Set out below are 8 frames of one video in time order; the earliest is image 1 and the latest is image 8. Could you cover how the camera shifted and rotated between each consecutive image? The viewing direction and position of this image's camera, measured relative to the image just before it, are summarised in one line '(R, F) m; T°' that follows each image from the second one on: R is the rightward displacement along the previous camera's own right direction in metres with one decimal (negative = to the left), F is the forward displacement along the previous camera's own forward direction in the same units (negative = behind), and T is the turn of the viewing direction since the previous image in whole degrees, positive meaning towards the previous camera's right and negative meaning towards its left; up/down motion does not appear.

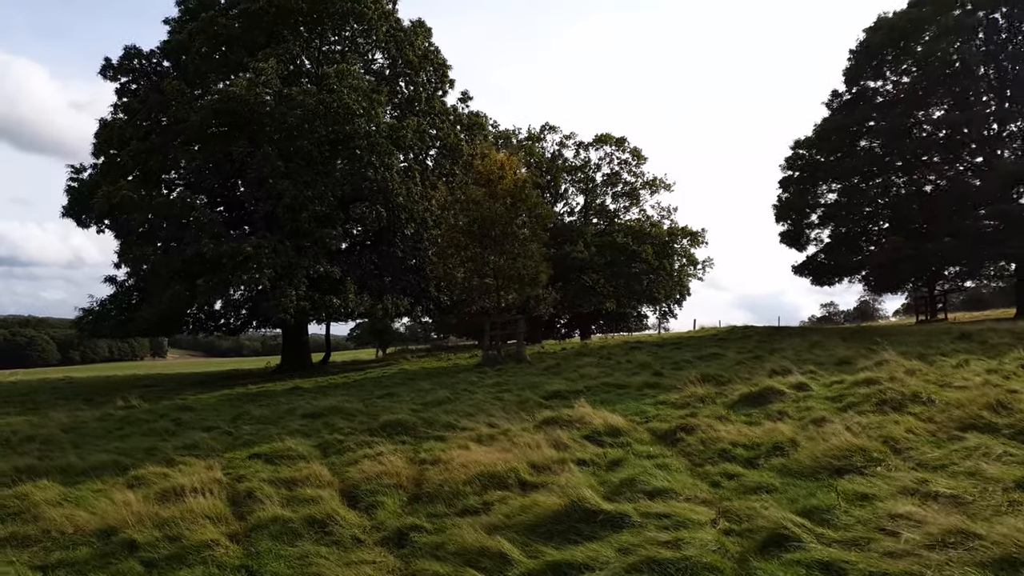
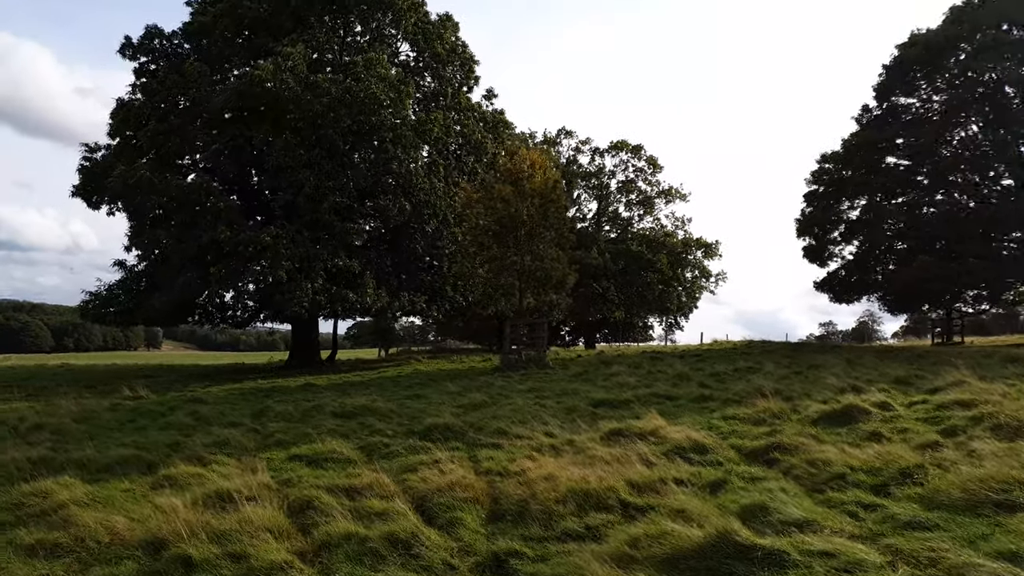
(-0.7, +0.7) m; 0°
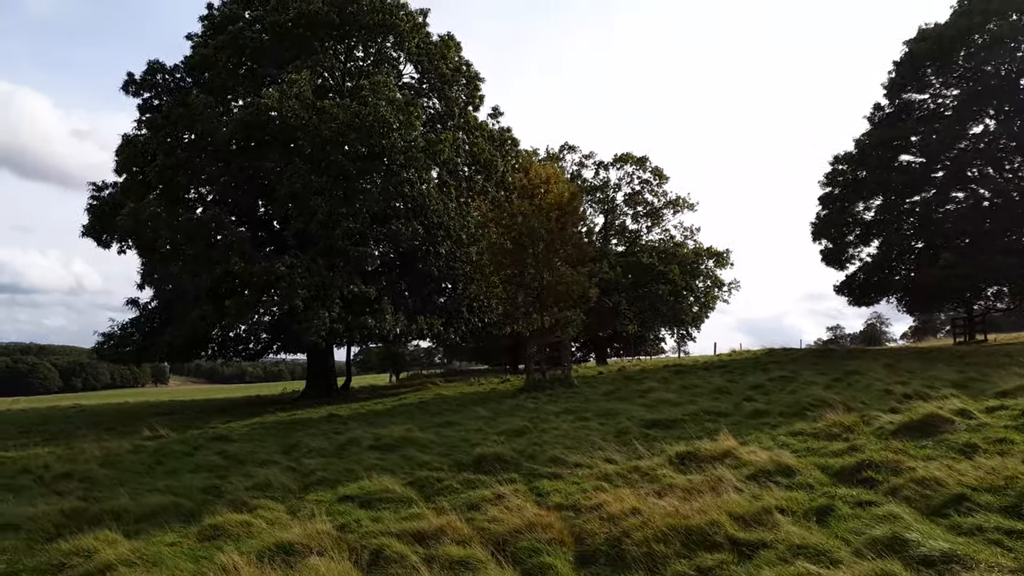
(-0.4, +0.4) m; 0°
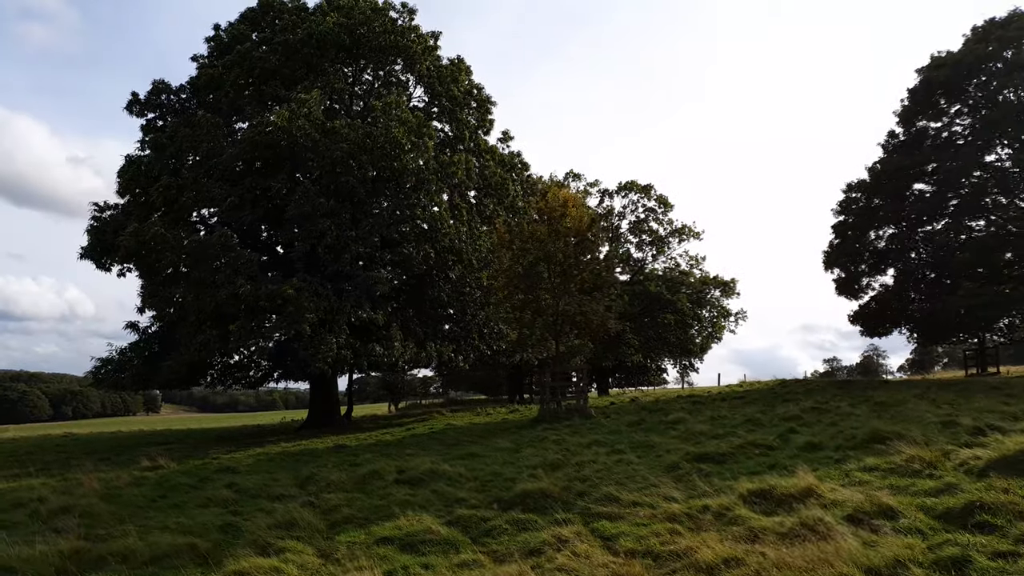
(-0.5, +0.6) m; 0°
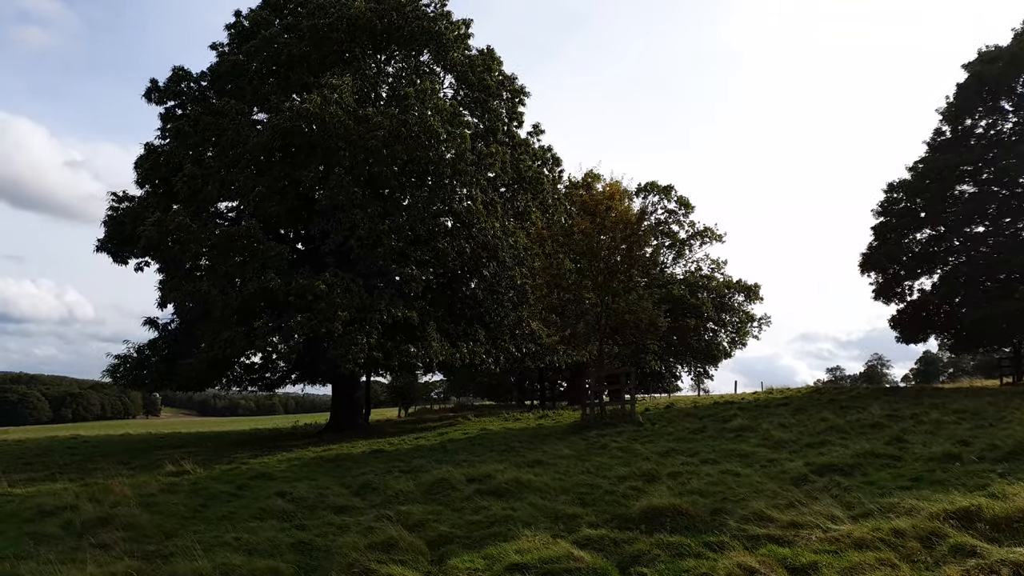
(-1.0, +1.0) m; 0°
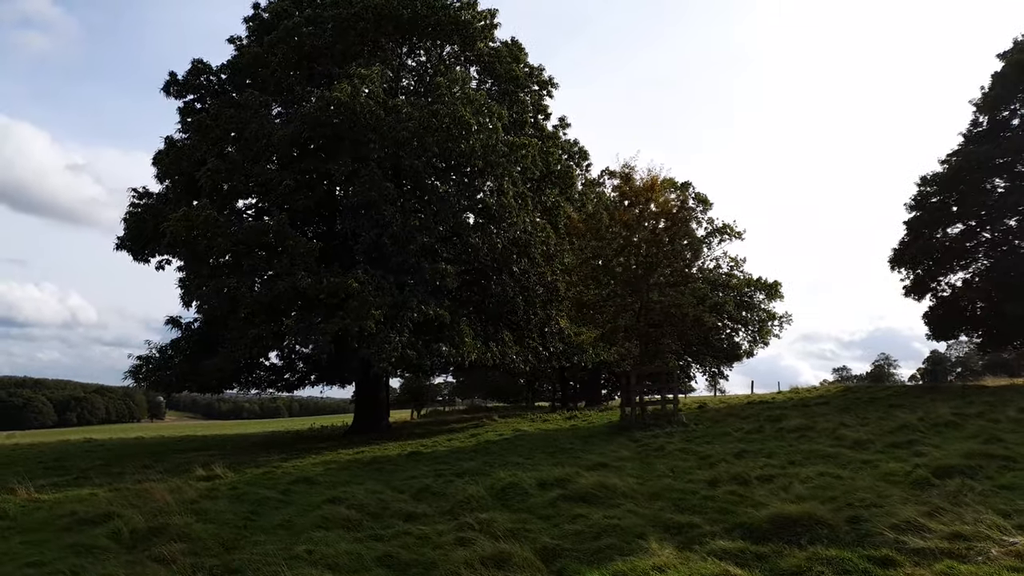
(-0.8, +0.6) m; 0°
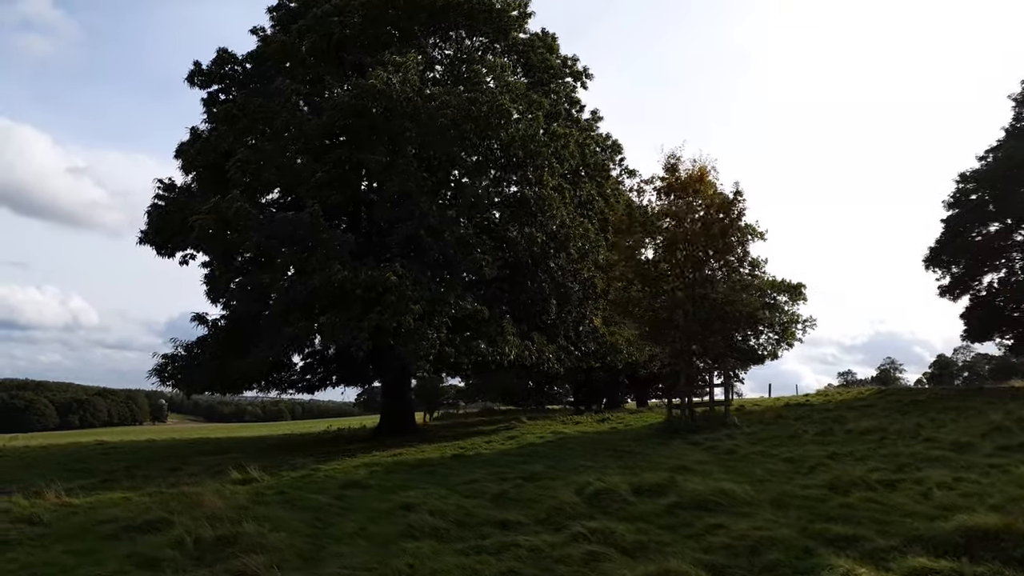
(-0.9, +0.7) m; 0°
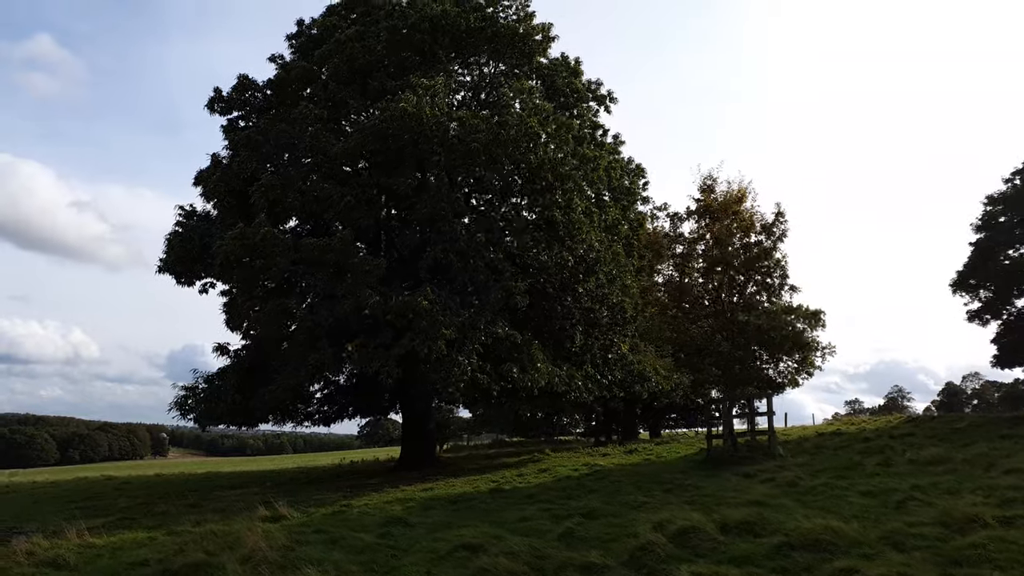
(-0.6, +0.5) m; 0°
